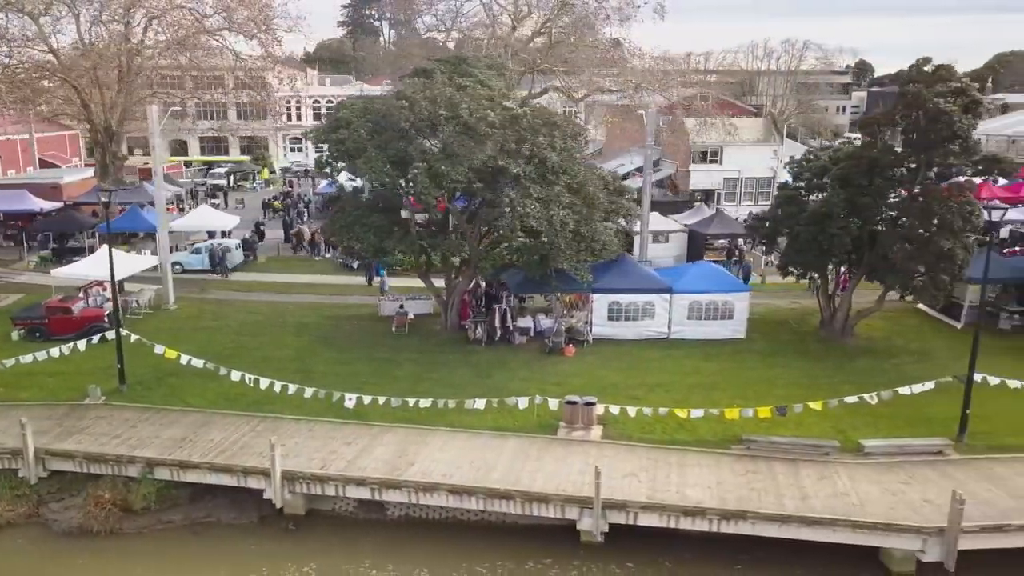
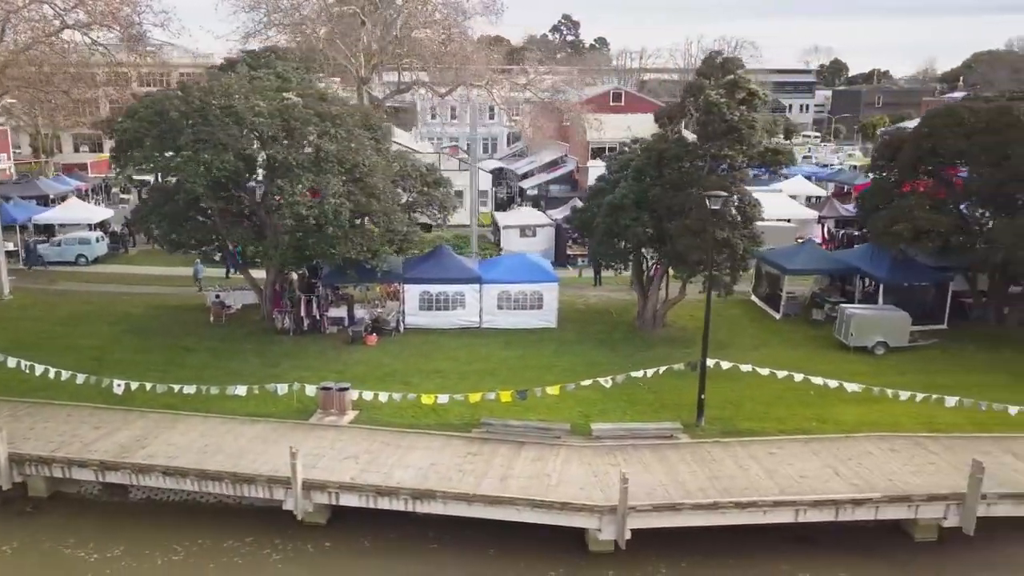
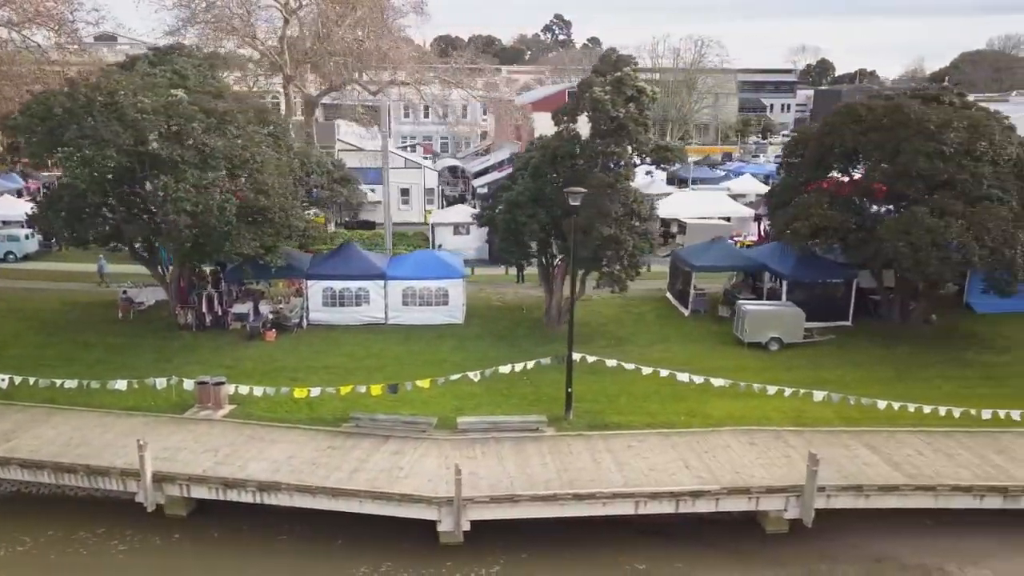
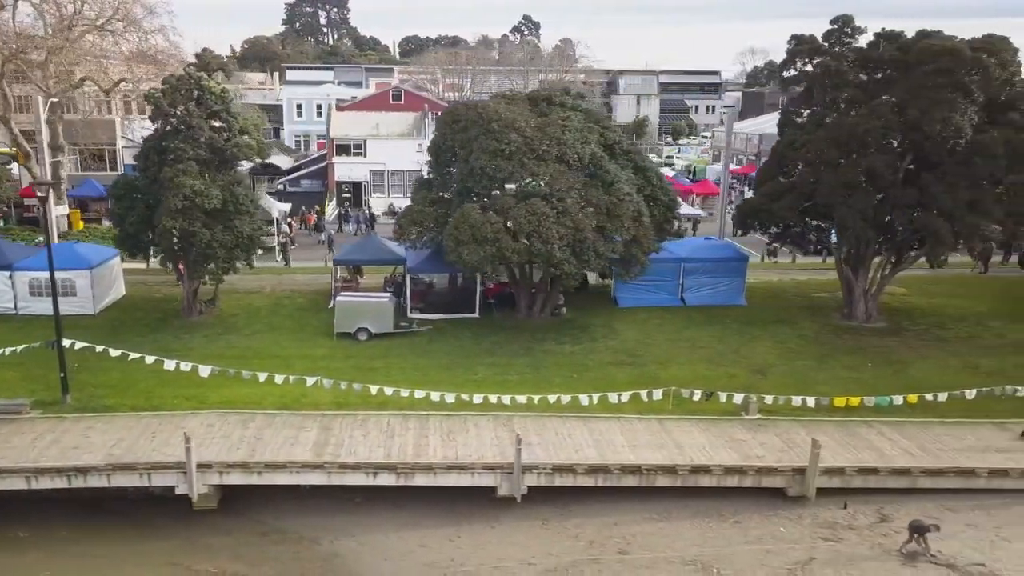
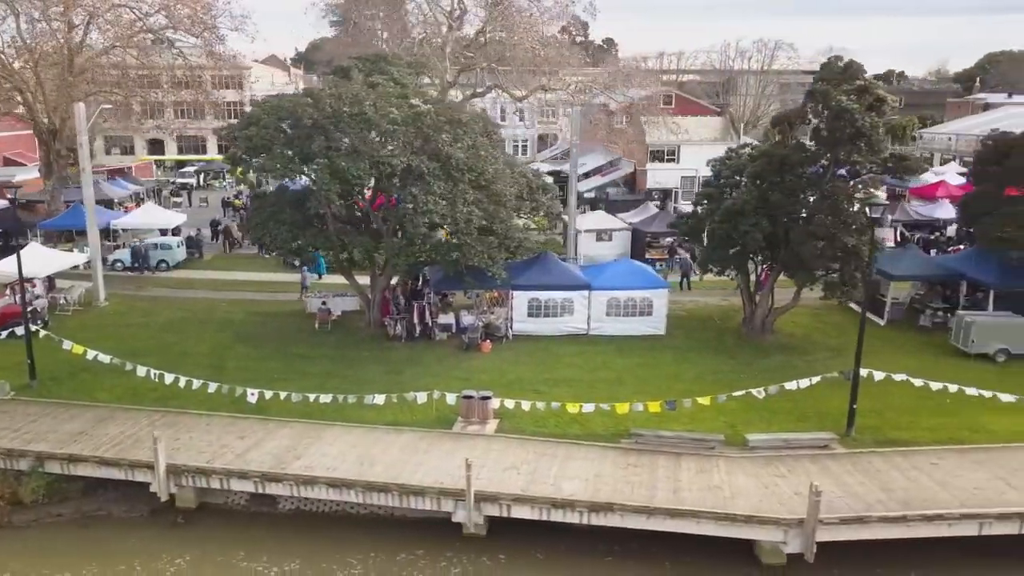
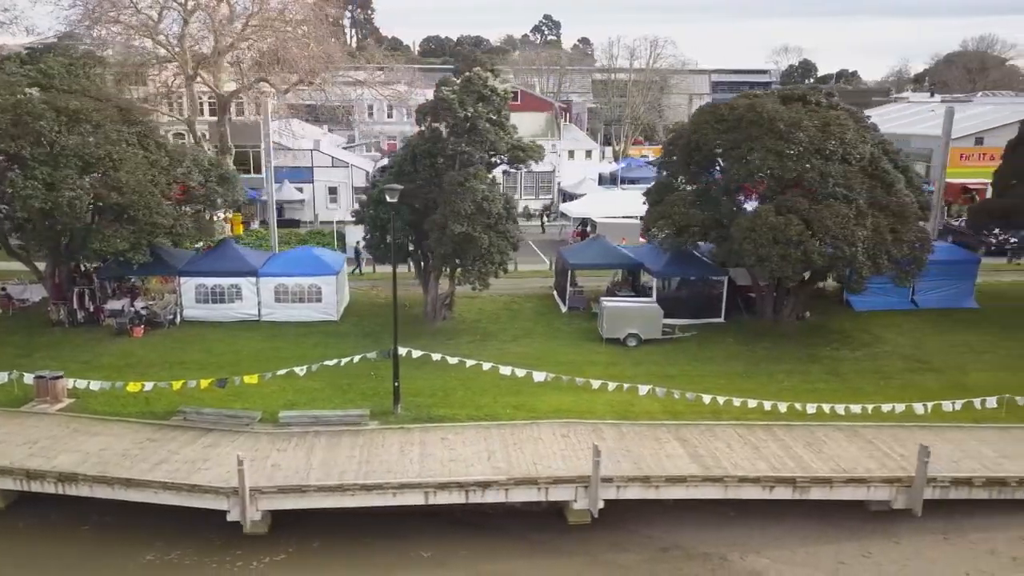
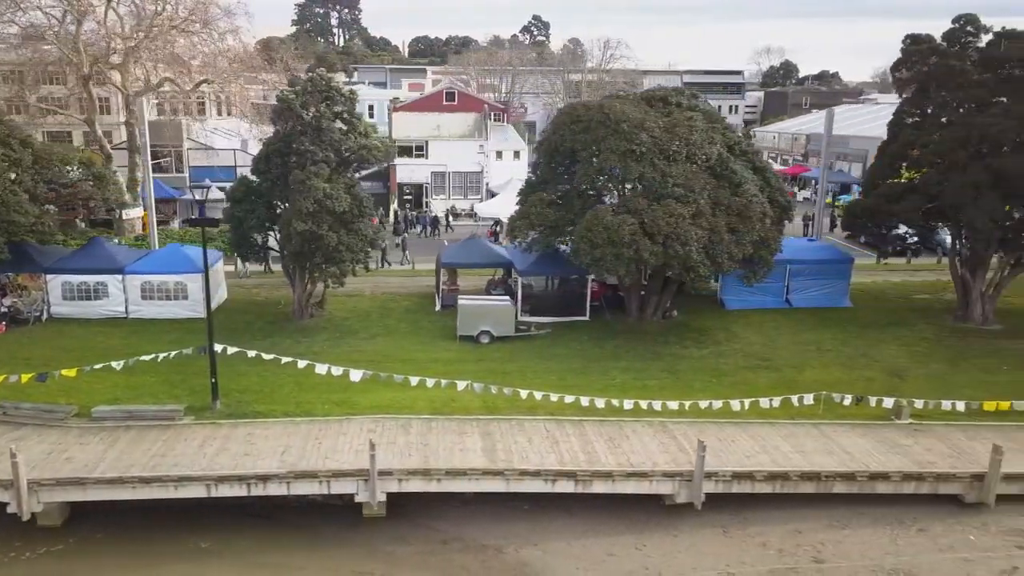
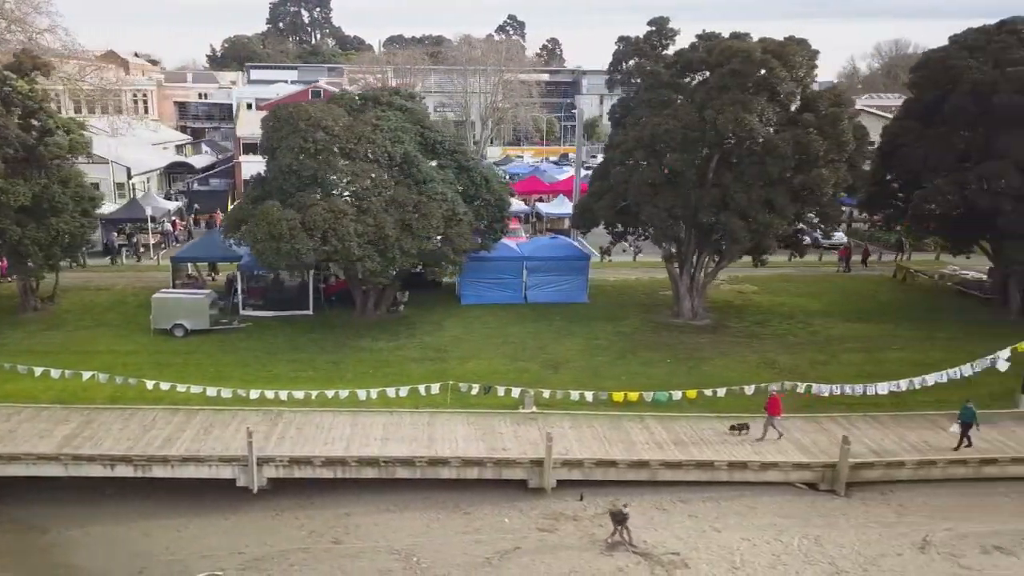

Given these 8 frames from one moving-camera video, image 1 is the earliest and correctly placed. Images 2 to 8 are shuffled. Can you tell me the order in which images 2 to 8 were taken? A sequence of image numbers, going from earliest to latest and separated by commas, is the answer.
5, 2, 3, 6, 7, 4, 8
